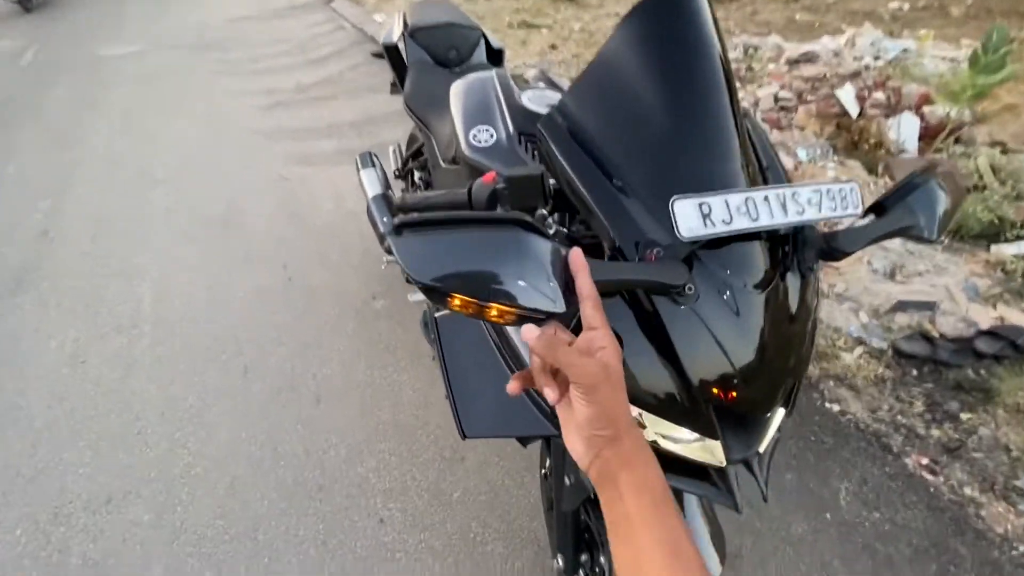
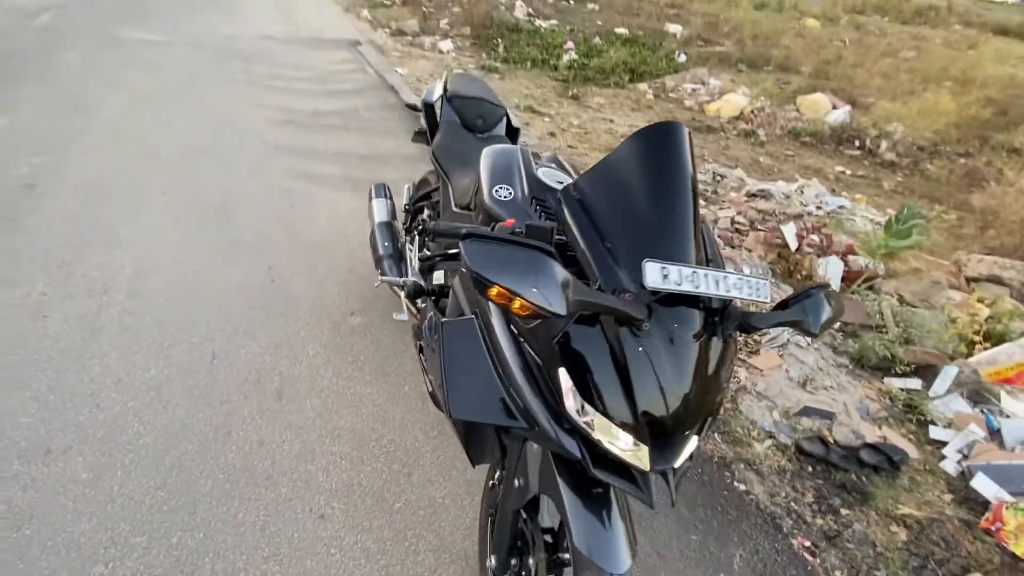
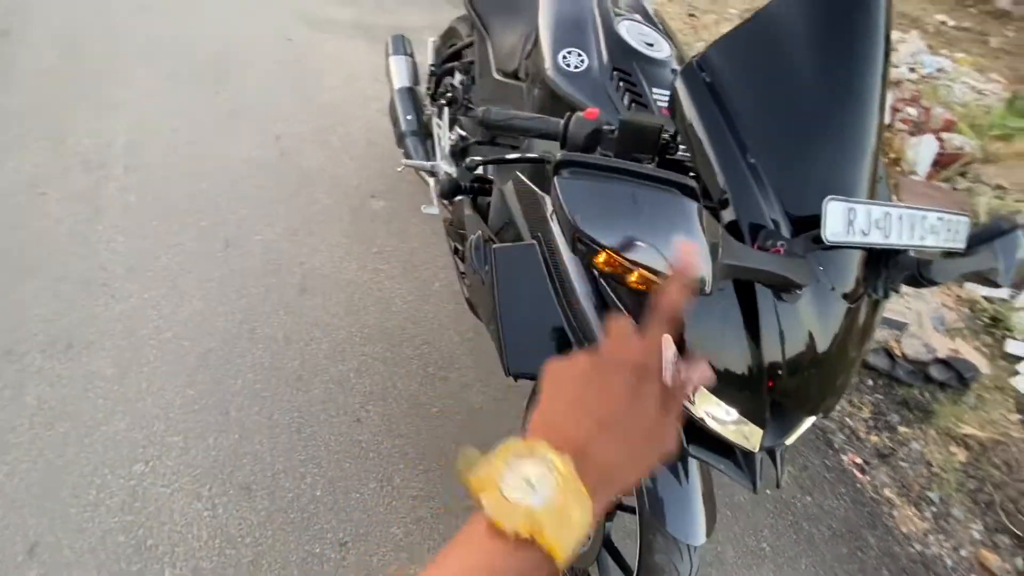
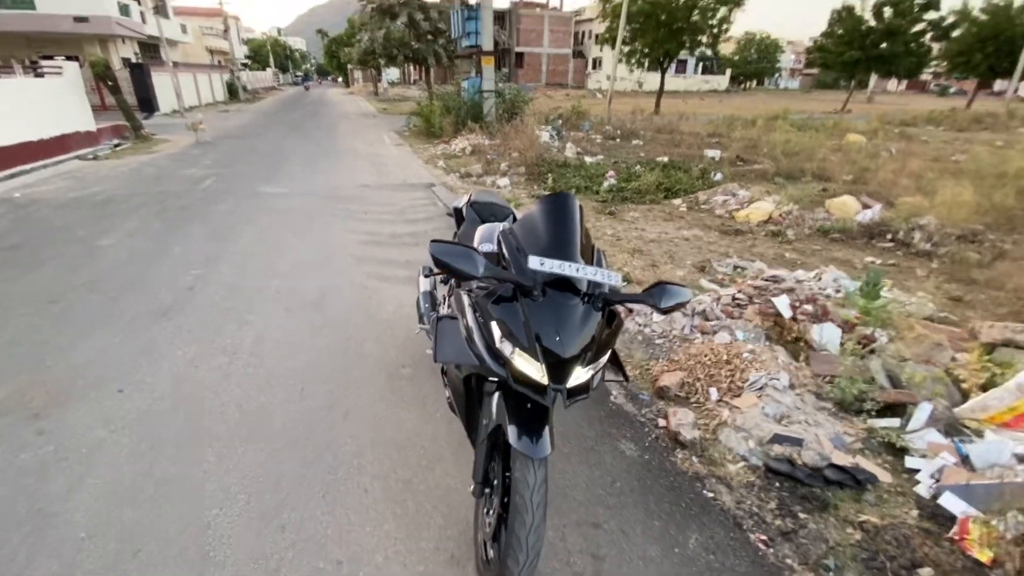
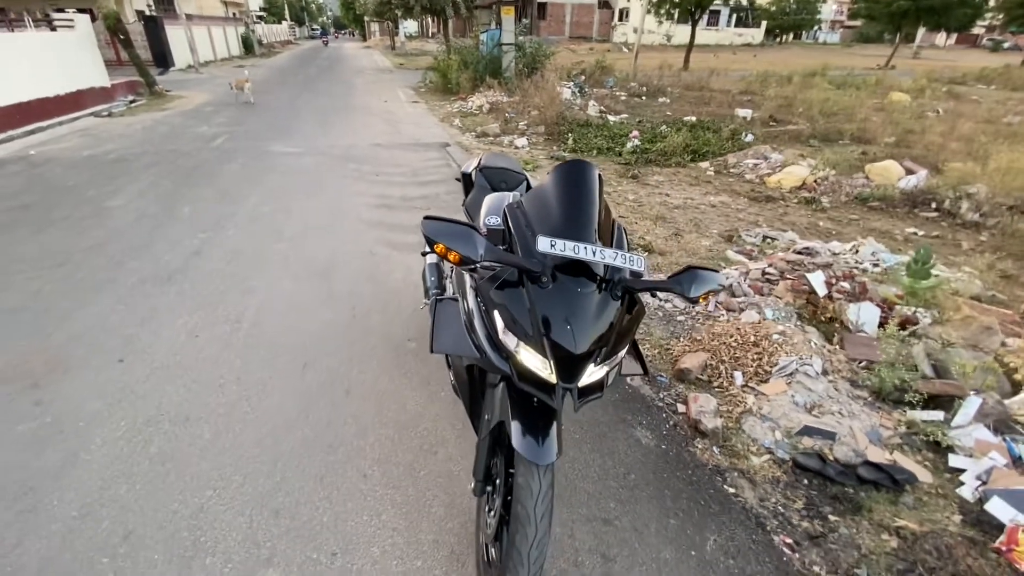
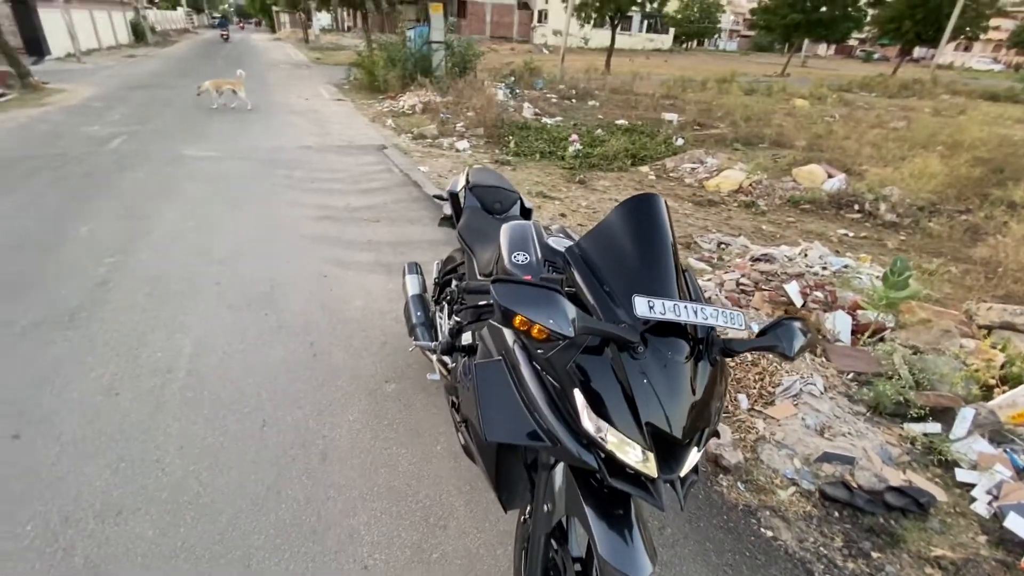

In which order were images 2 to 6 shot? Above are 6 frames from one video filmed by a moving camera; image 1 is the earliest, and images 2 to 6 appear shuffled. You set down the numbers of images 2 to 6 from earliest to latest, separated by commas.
3, 2, 6, 5, 4
